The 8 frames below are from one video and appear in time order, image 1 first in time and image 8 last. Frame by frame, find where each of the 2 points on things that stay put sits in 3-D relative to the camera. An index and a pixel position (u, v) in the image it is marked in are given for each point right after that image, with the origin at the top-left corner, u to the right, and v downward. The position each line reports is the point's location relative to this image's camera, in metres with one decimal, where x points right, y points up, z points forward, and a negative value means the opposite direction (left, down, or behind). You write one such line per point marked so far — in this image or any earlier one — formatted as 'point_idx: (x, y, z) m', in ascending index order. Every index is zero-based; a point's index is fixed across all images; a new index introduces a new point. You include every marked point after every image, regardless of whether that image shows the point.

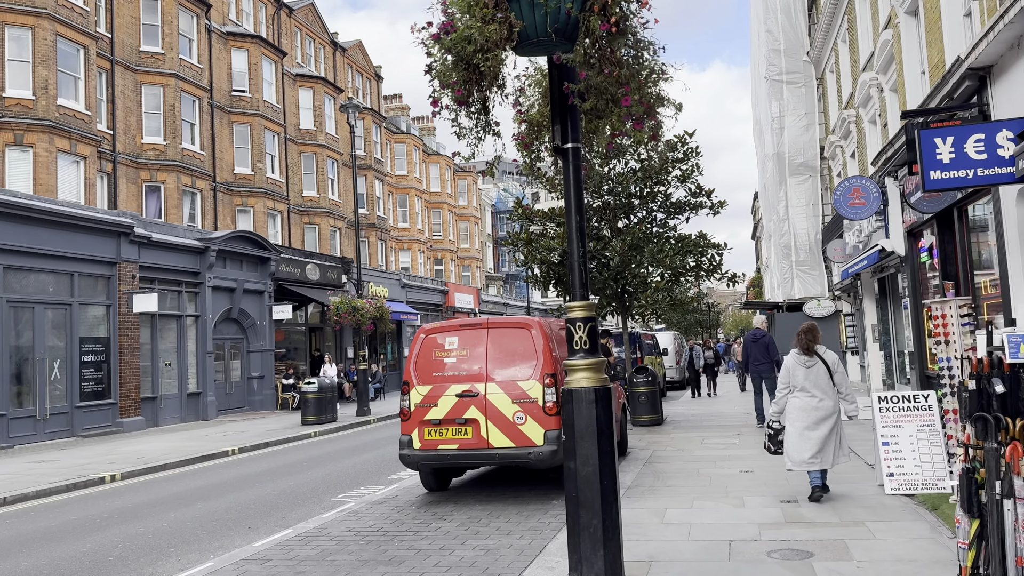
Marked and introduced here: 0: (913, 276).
0: (+7.1, +0.2, +14.4) m
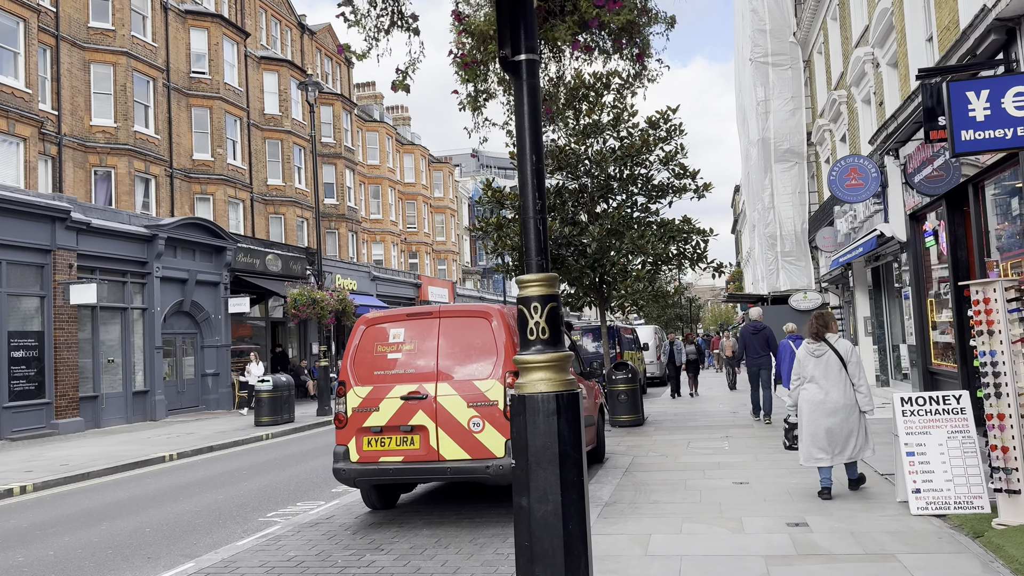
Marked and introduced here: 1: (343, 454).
0: (+6.6, +0.4, +13.2) m
1: (-1.5, -1.4, +7.1) m
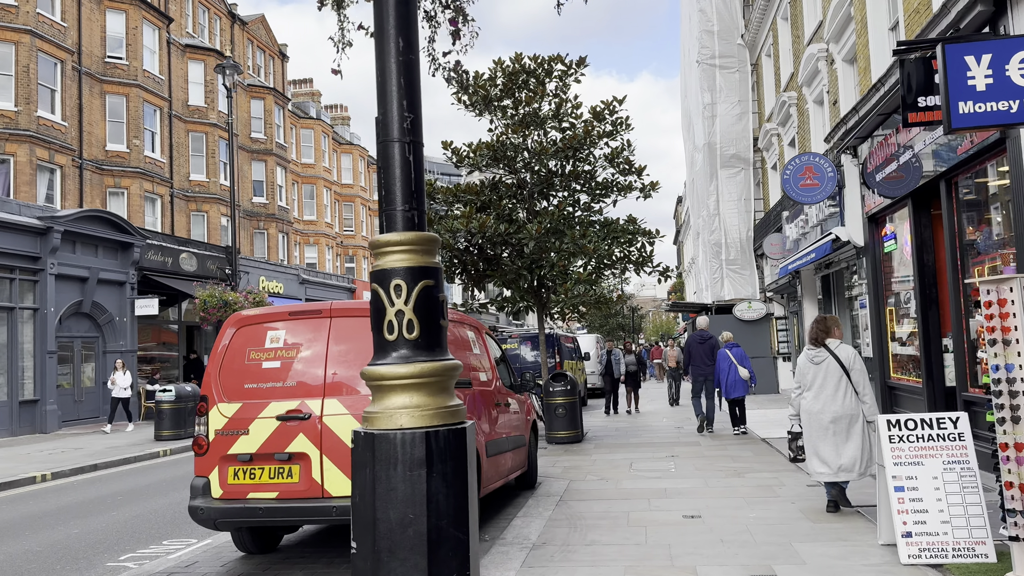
0: (+5.5, +0.3, +12.3) m
1: (-2.1, -1.4, +5.6) m
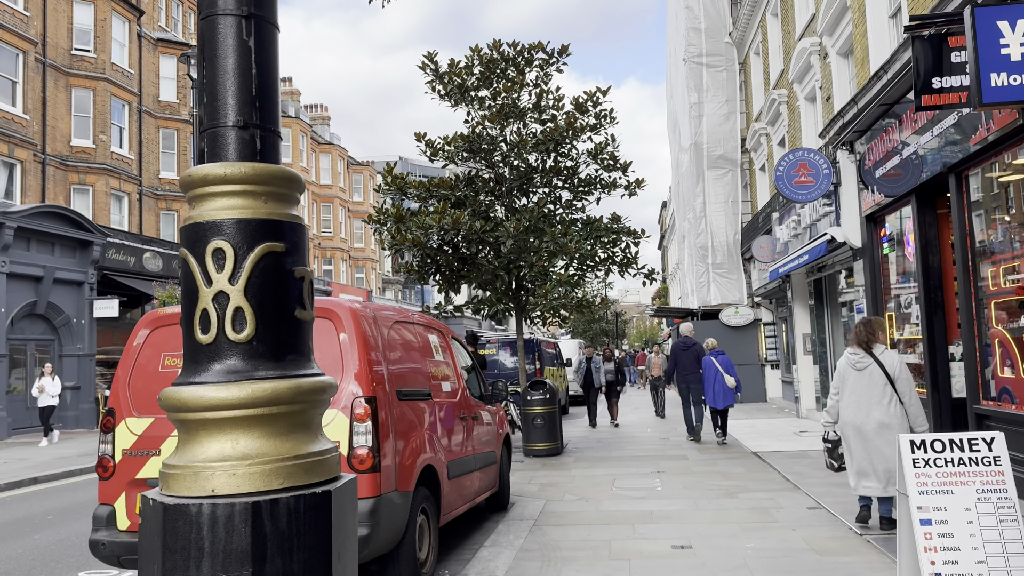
0: (+5.1, +0.2, +11.6) m
1: (-2.4, -1.3, +4.7) m
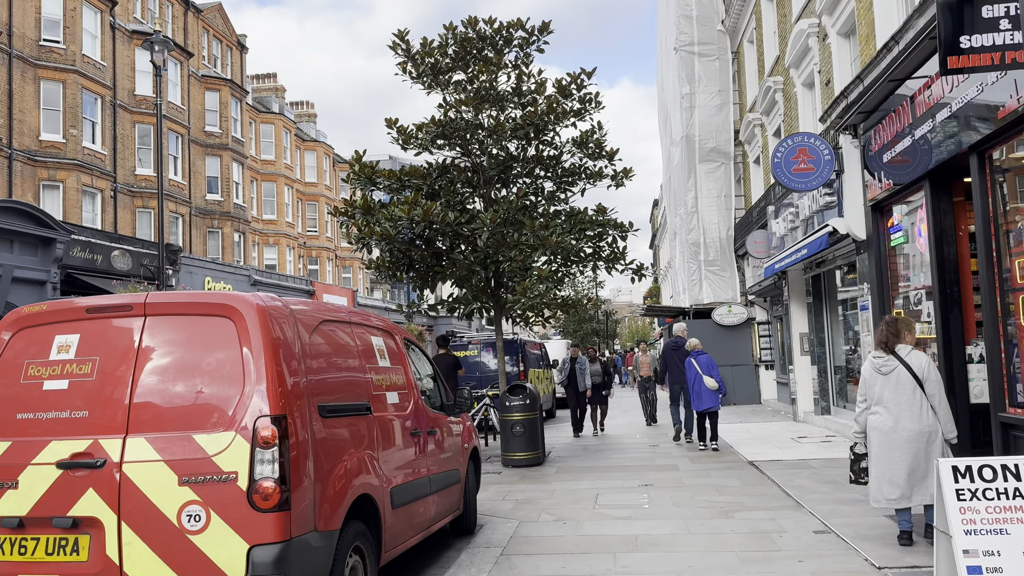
0: (+4.8, +0.3, +10.7) m
1: (-2.6, -1.3, +3.8) m
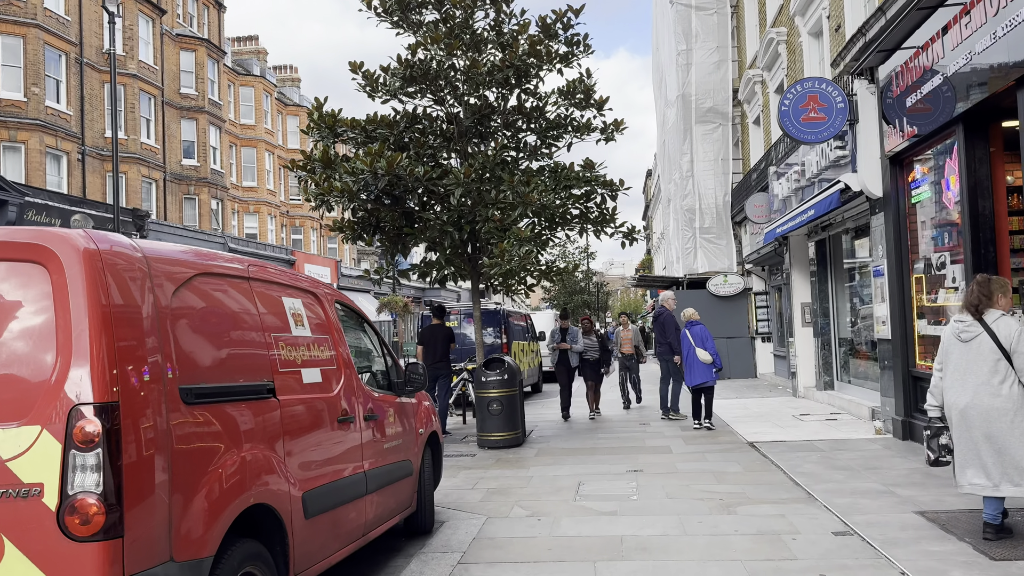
0: (+4.5, +0.7, +9.6) m
1: (-2.9, -1.1, +2.7) m
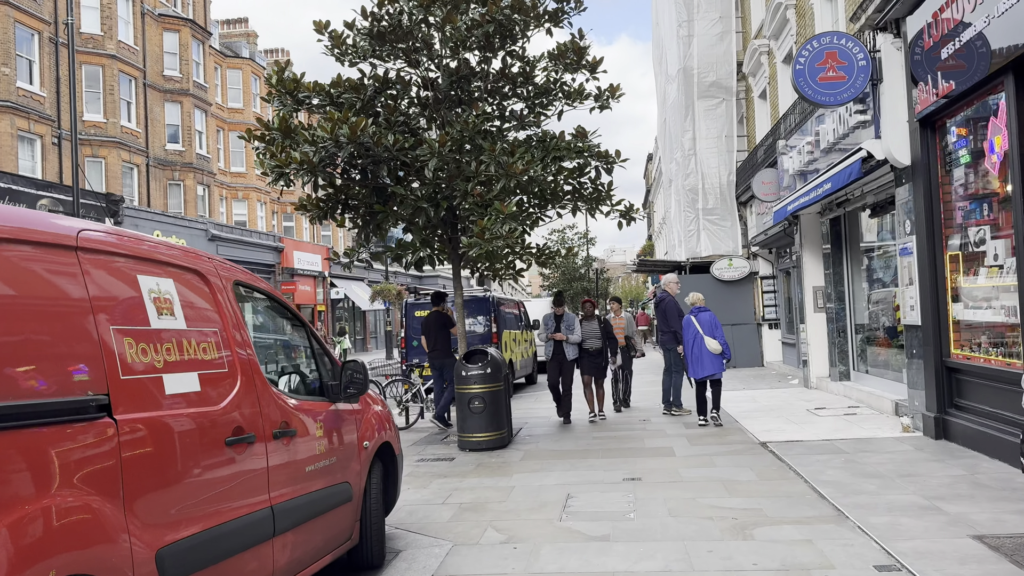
0: (+4.3, +0.9, +8.5) m
1: (-3.1, -1.0, +1.6) m
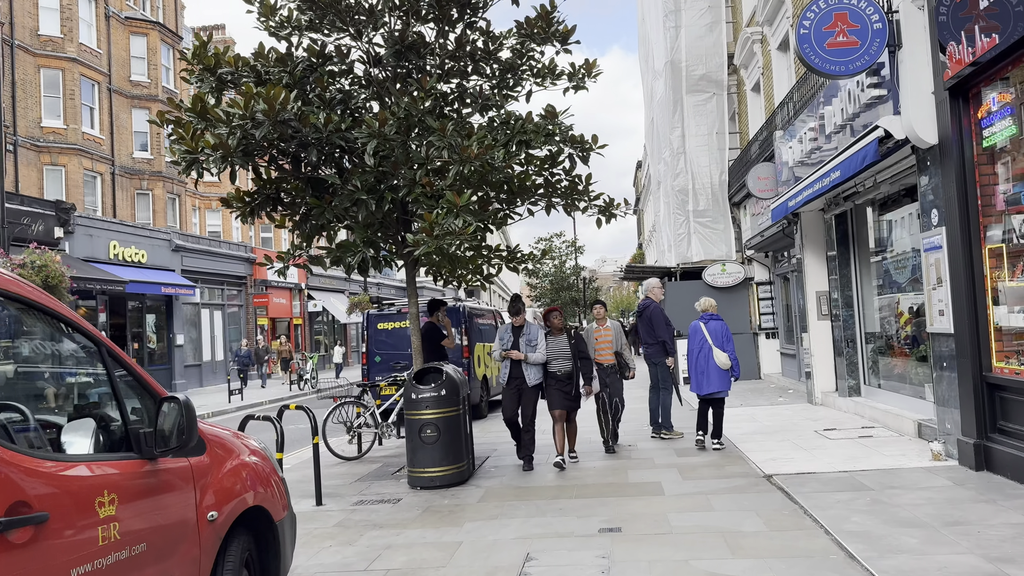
0: (+3.9, +0.9, +7.1) m
1: (-3.4, -1.0, +0.2) m
